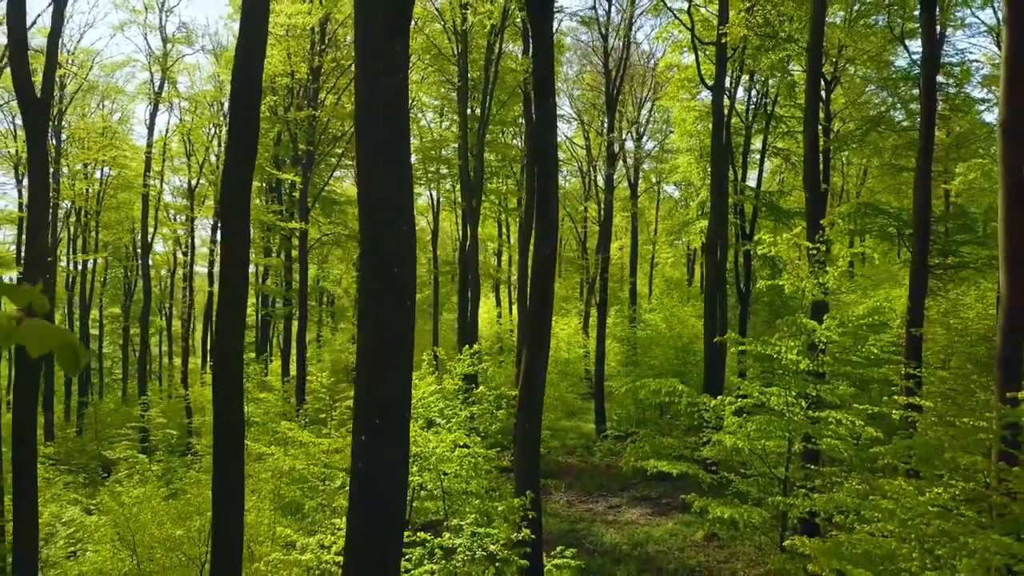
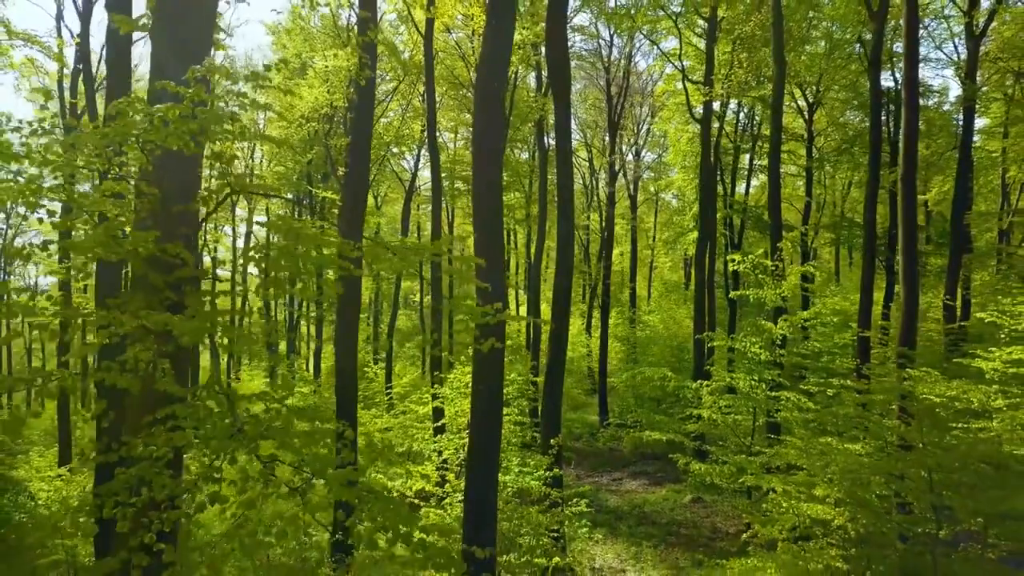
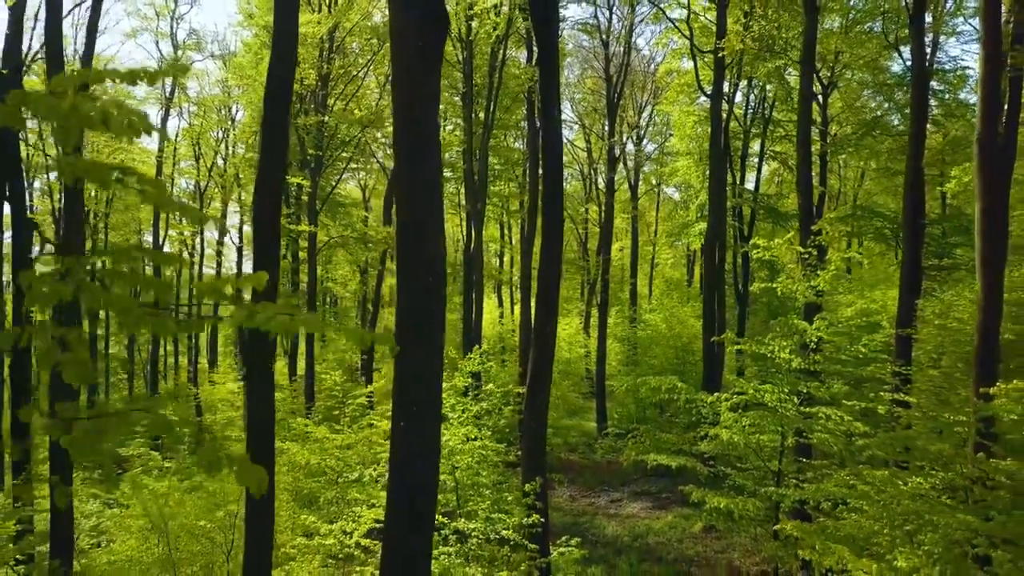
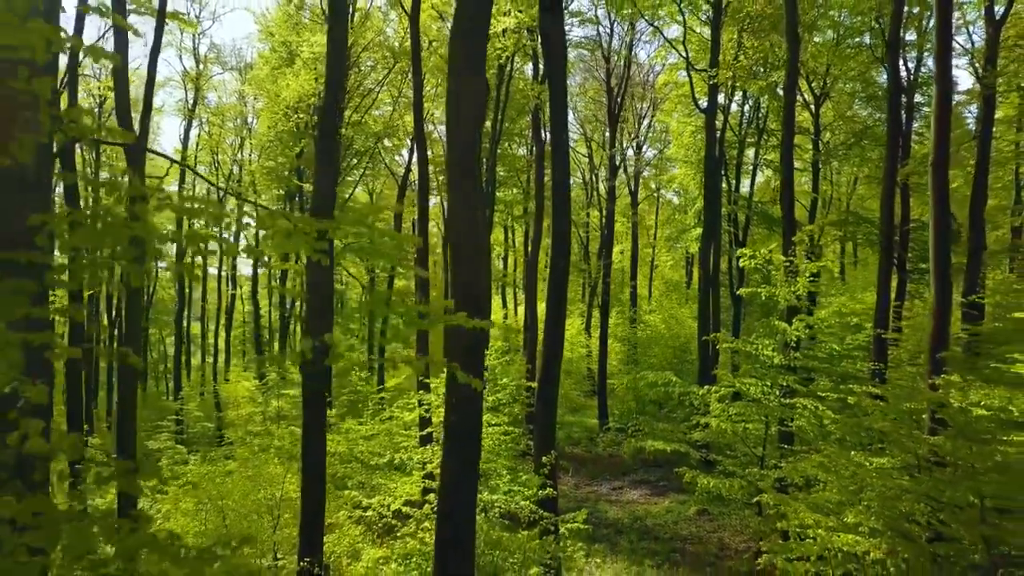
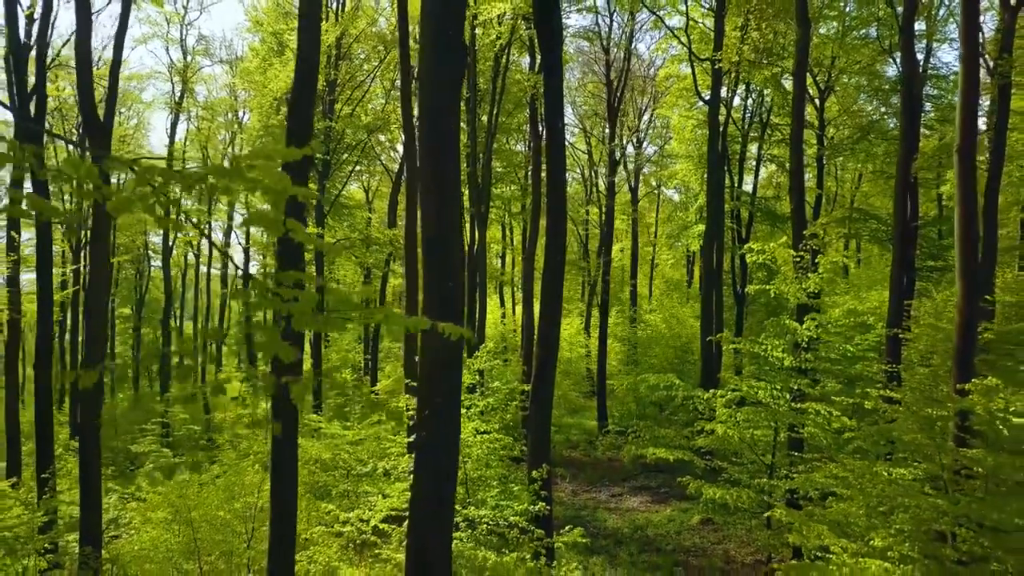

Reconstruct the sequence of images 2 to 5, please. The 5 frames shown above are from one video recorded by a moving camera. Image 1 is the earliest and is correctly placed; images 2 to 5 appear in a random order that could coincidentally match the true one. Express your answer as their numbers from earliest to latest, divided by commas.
3, 5, 4, 2
